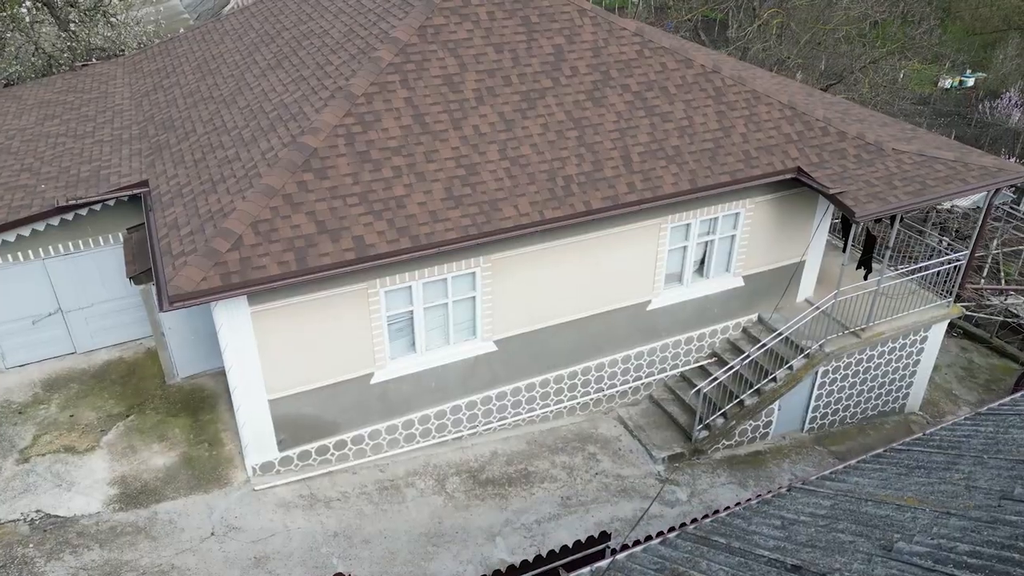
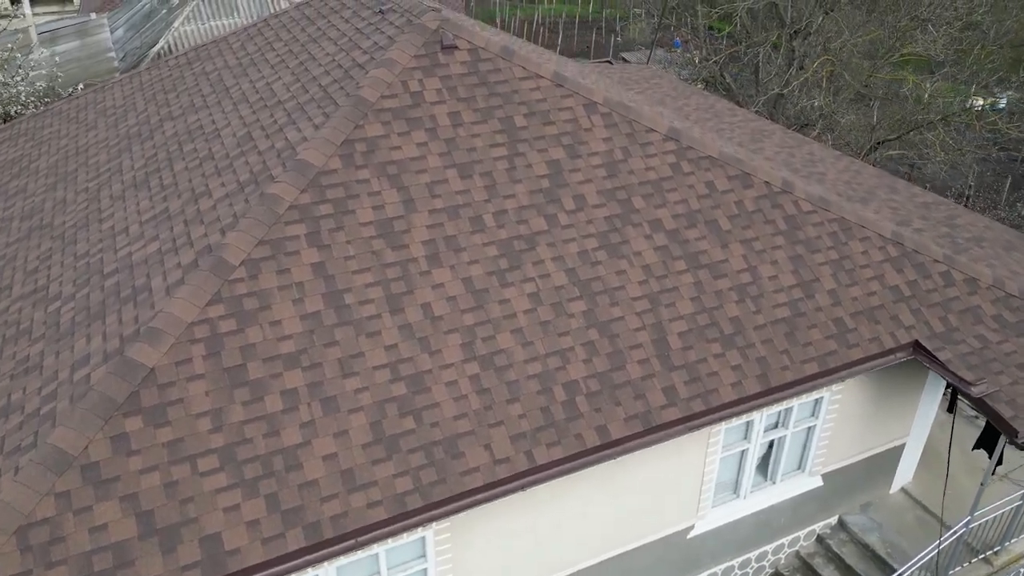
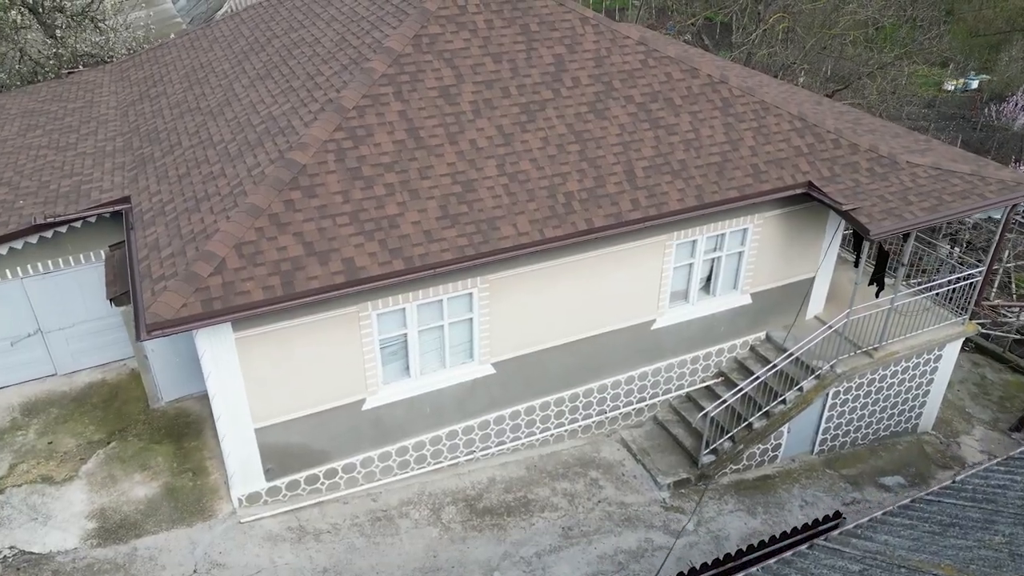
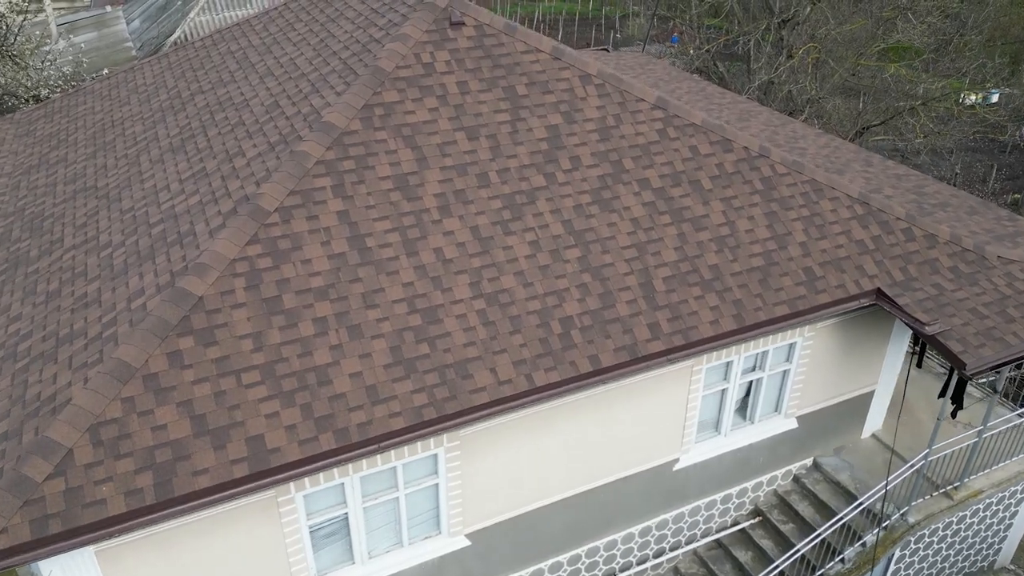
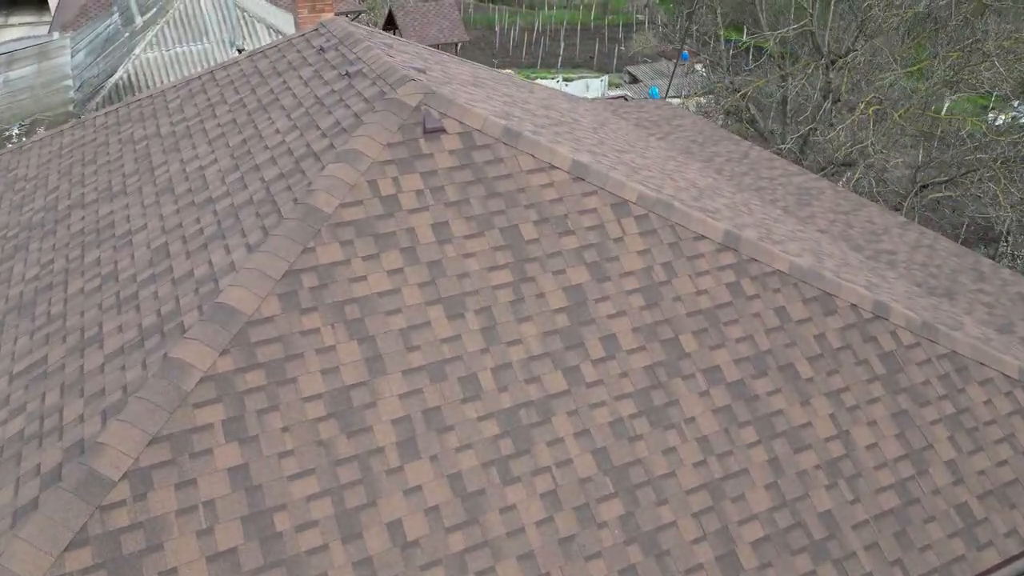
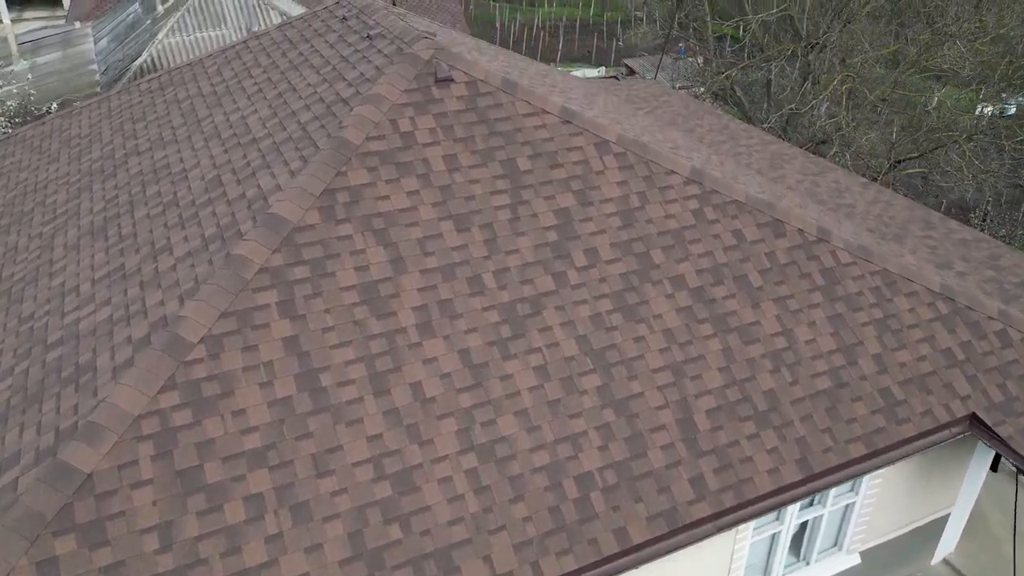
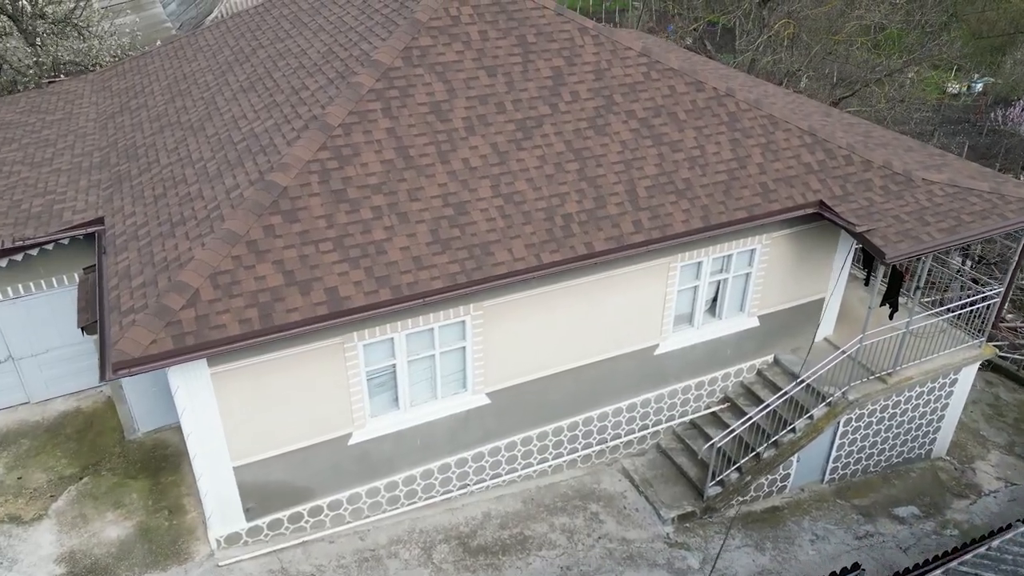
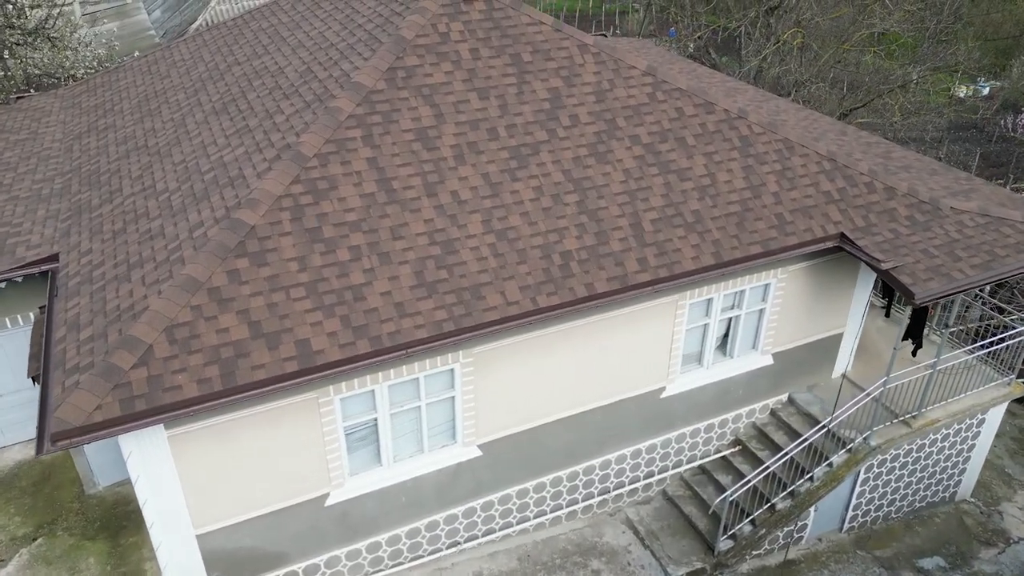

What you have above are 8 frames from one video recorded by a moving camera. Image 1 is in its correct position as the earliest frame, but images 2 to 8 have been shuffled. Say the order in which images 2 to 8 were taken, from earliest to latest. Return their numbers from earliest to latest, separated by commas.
3, 7, 8, 4, 2, 6, 5
